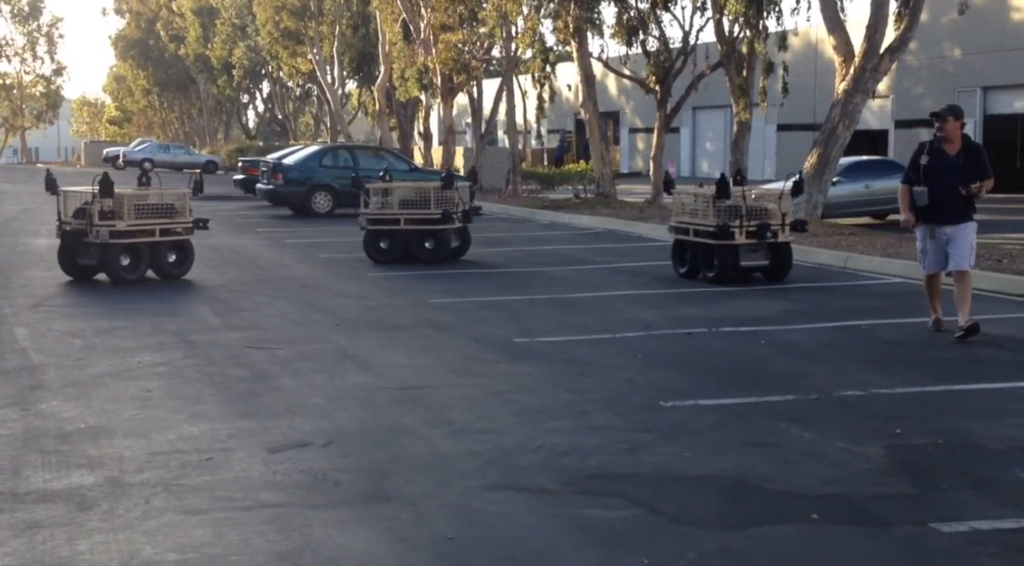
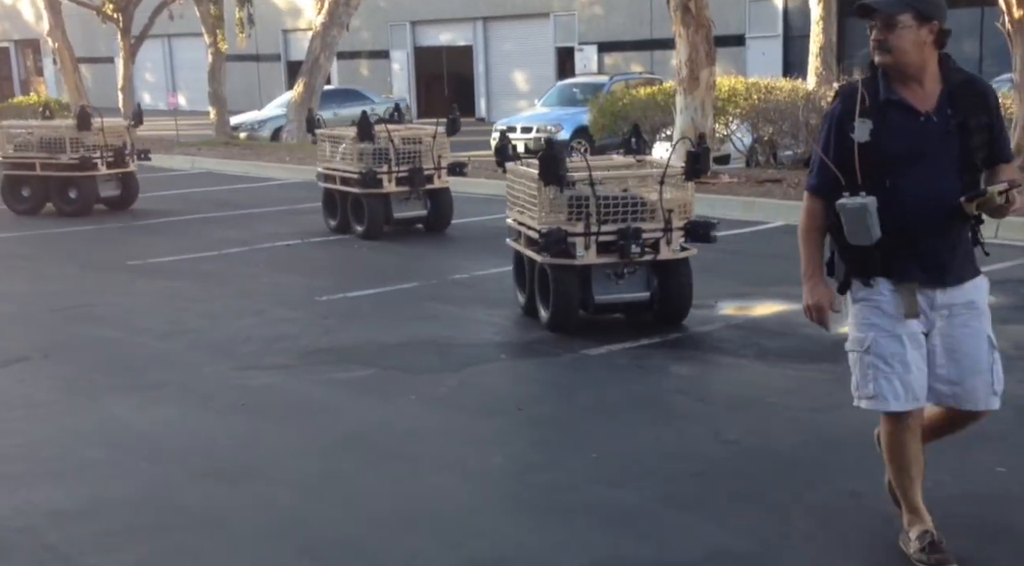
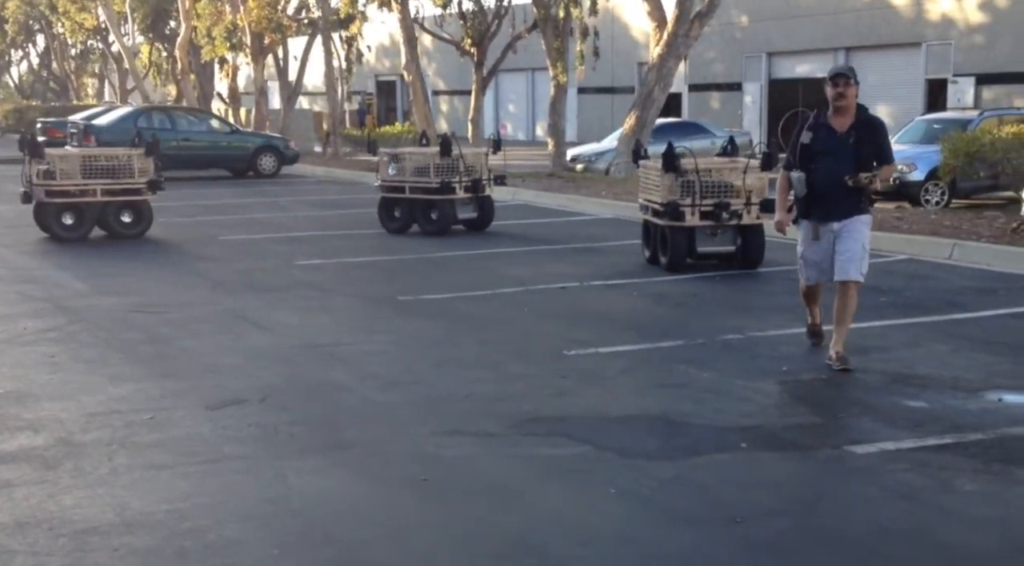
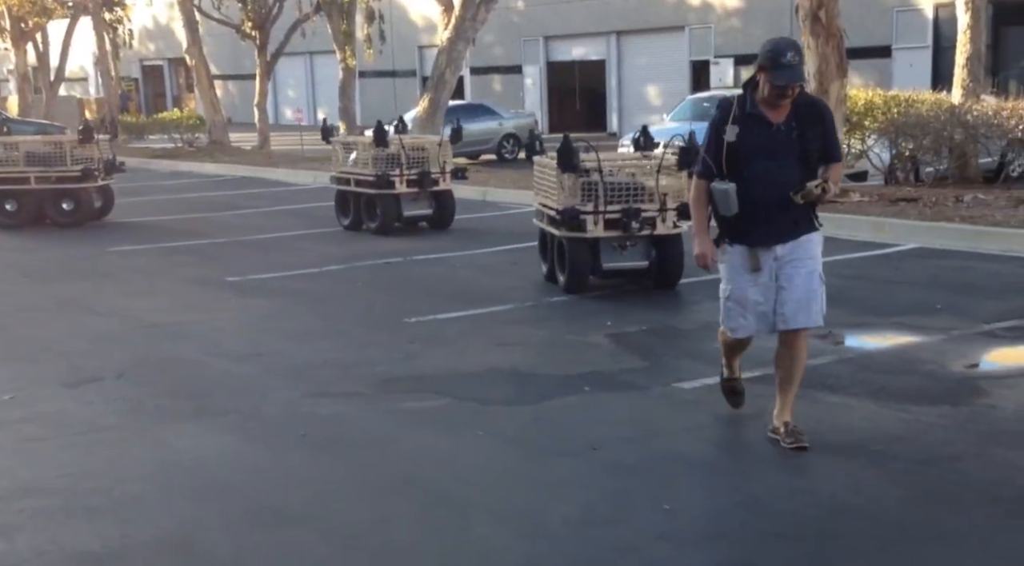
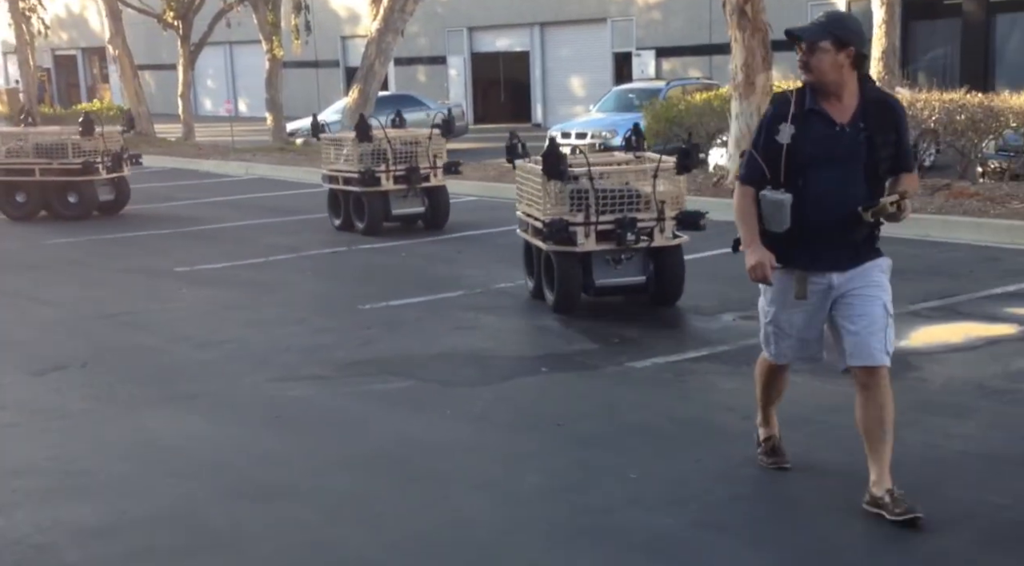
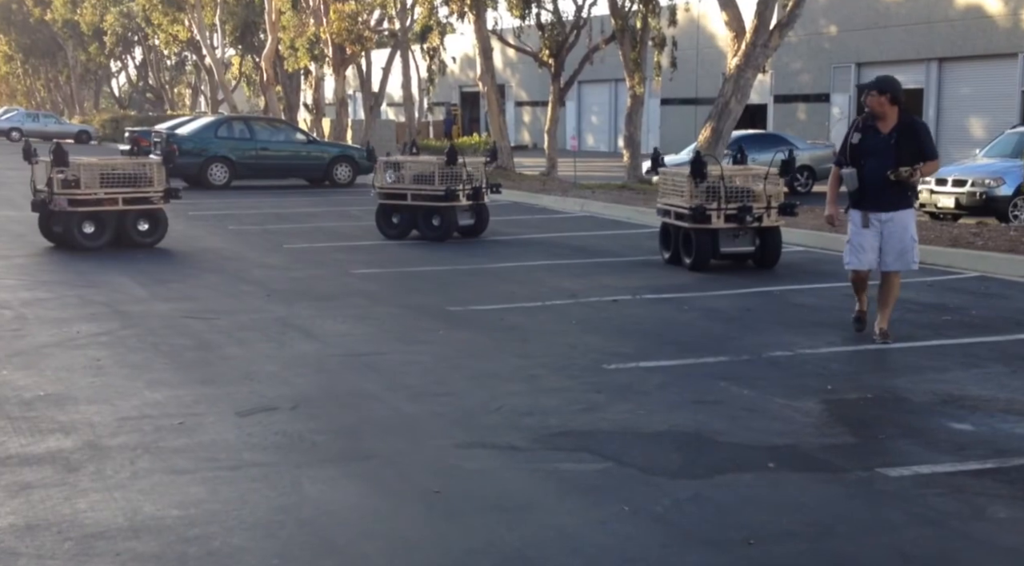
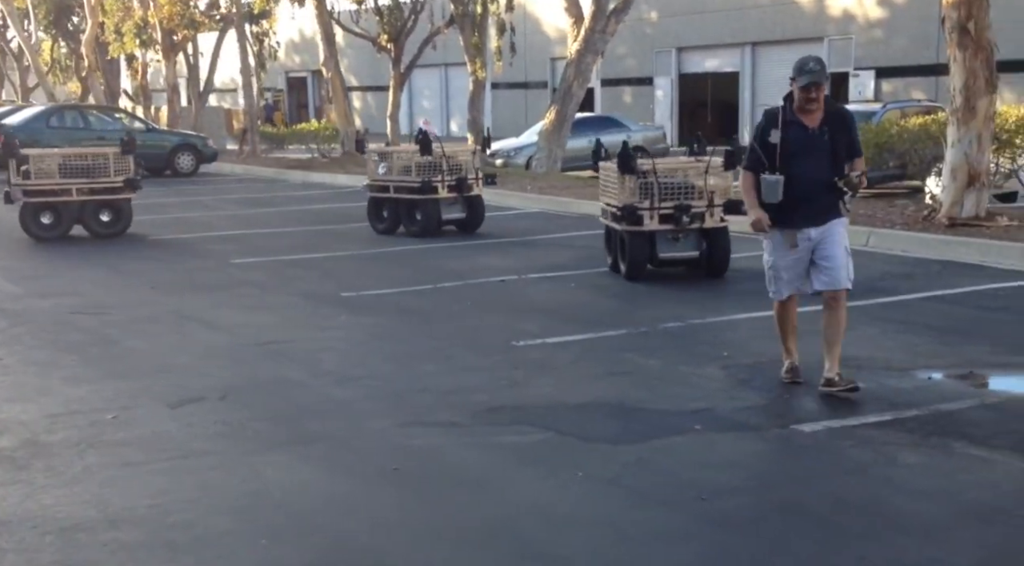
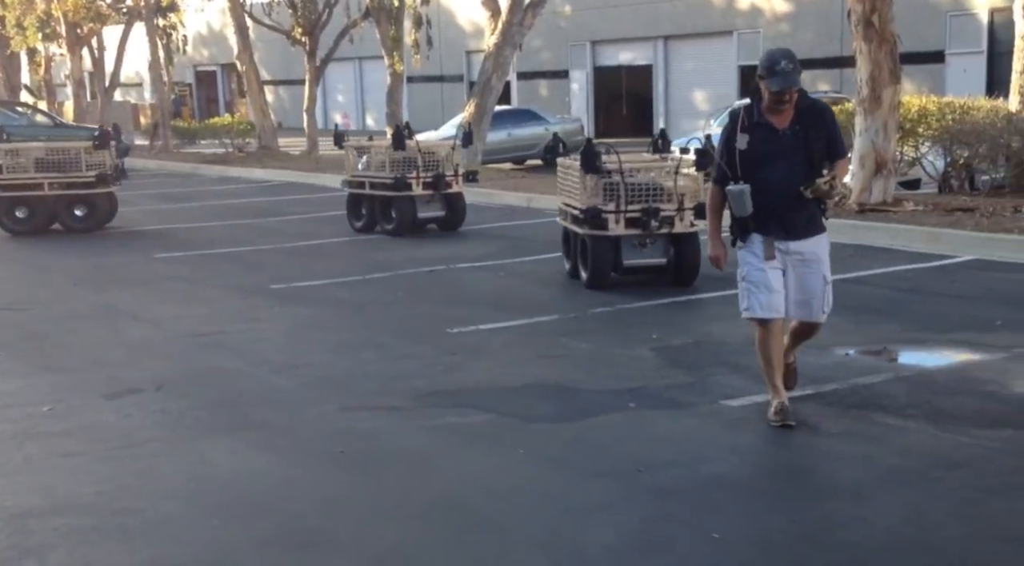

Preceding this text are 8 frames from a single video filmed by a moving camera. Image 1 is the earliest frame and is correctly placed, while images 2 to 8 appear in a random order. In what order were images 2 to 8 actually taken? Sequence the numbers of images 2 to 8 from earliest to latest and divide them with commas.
6, 3, 7, 8, 4, 5, 2
